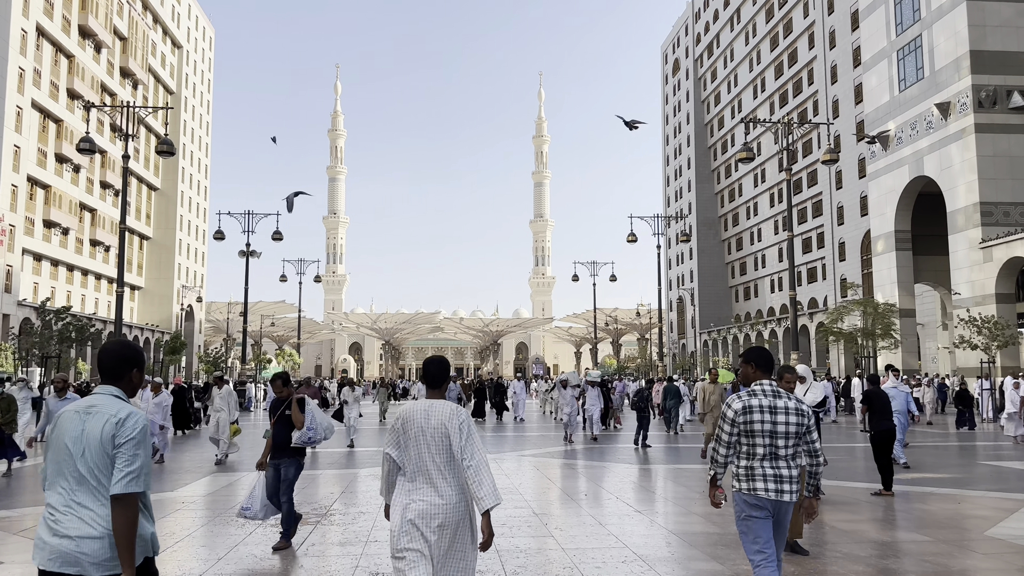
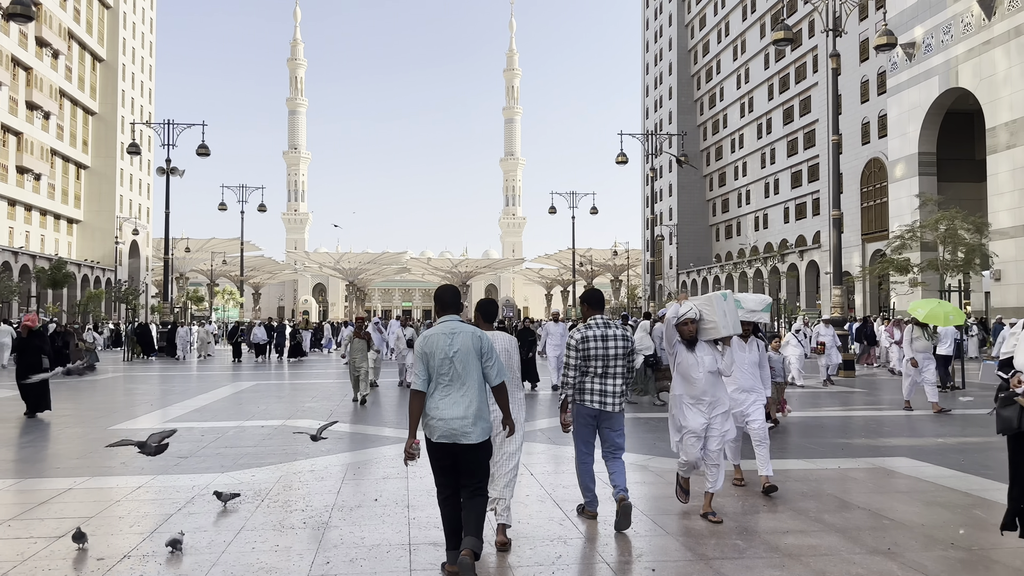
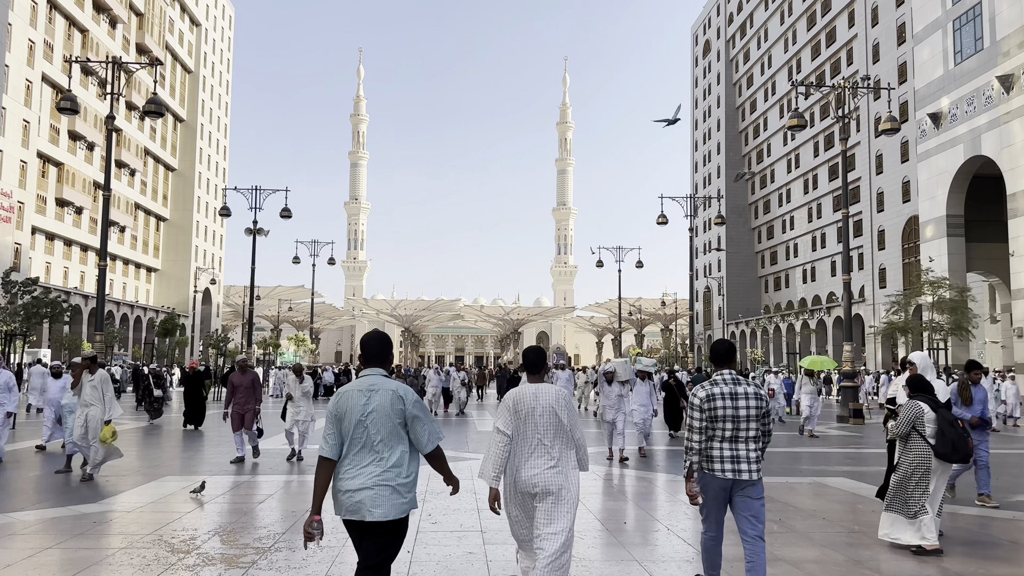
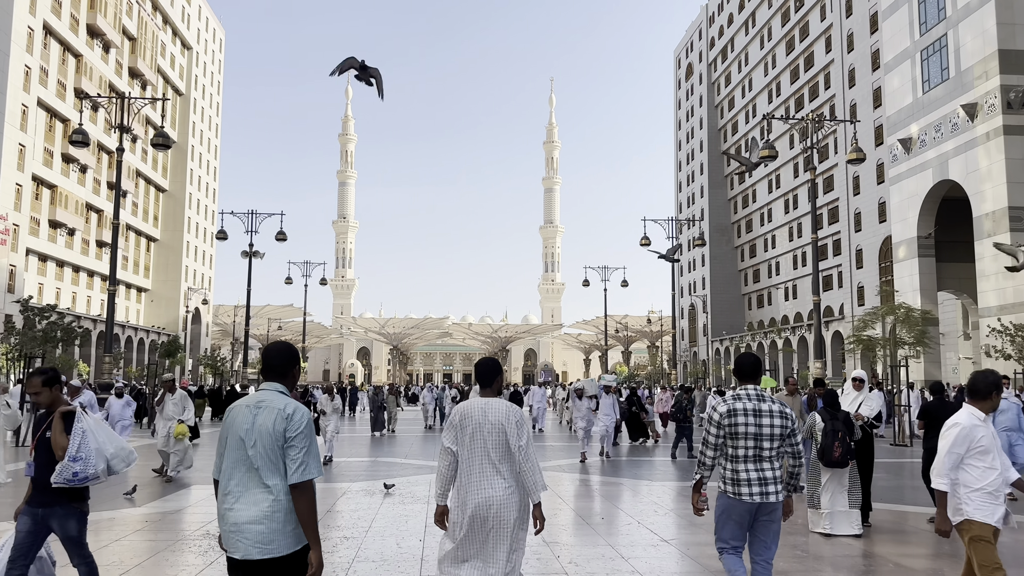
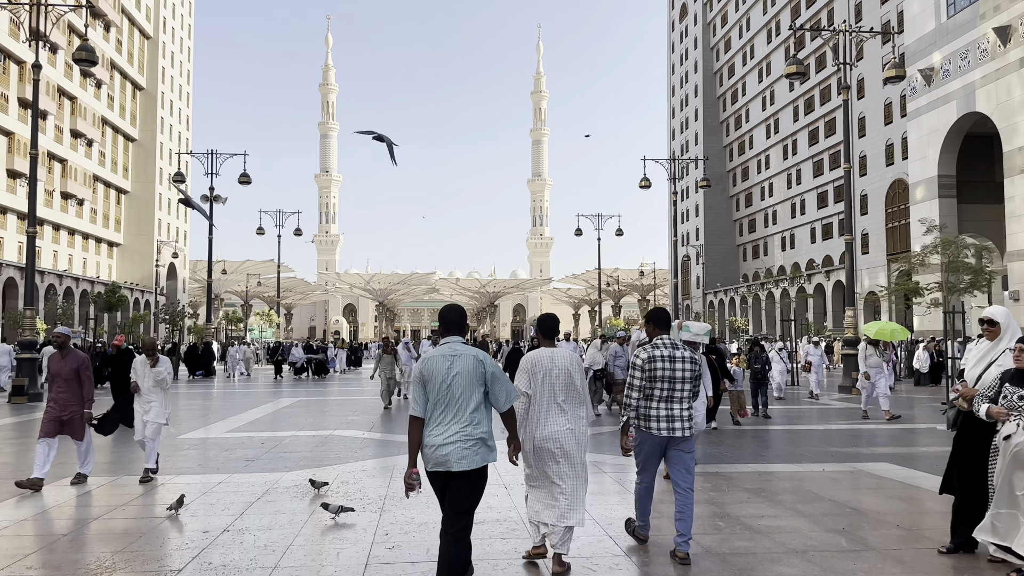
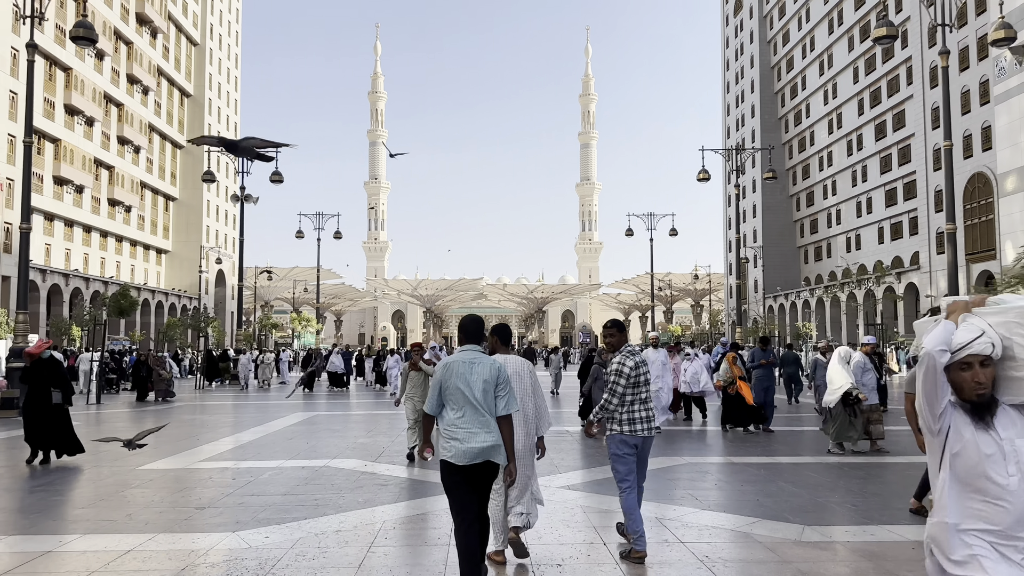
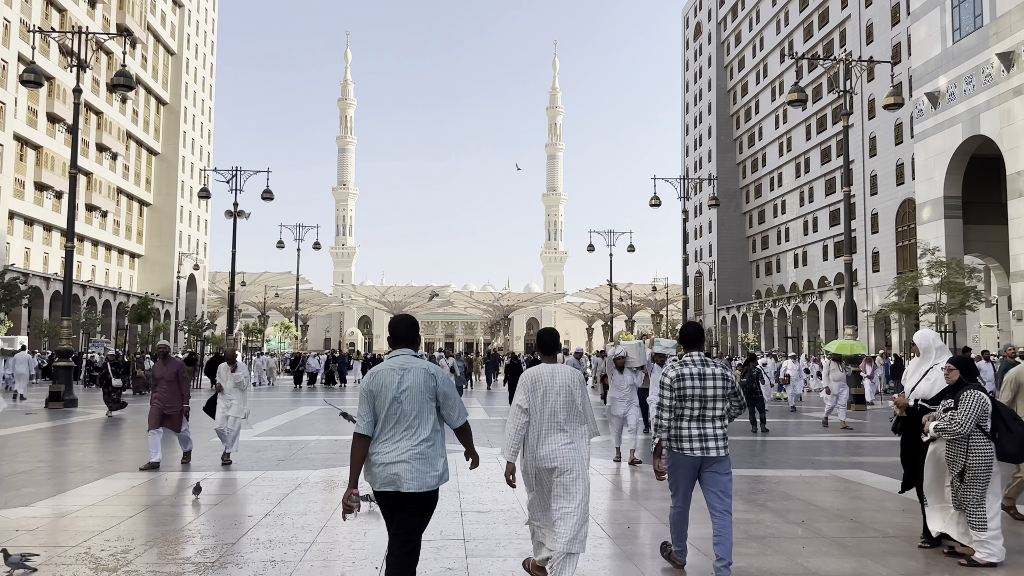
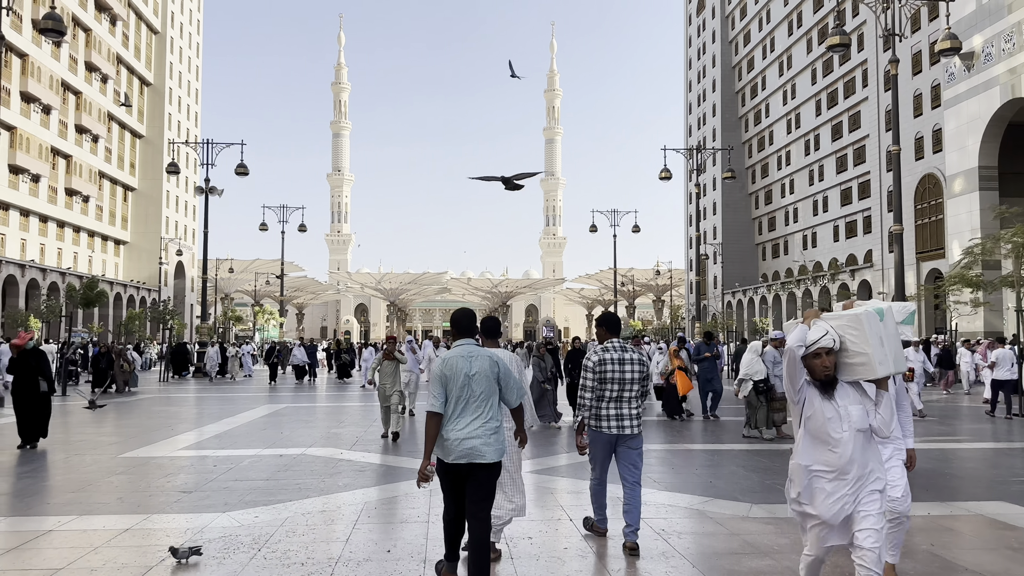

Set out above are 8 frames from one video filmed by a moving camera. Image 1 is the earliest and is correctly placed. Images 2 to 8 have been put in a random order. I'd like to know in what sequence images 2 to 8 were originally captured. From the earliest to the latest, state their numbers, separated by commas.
4, 3, 7, 5, 2, 8, 6
